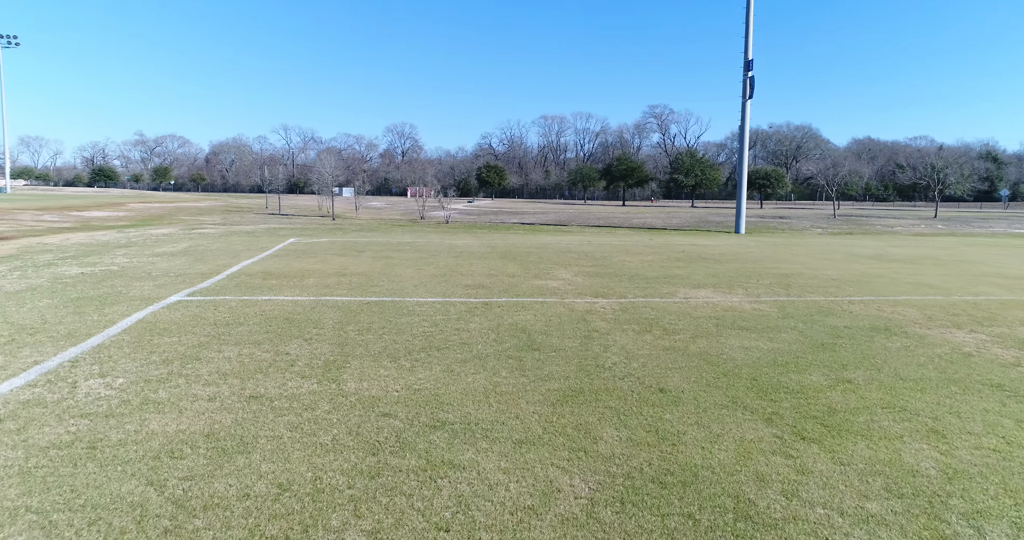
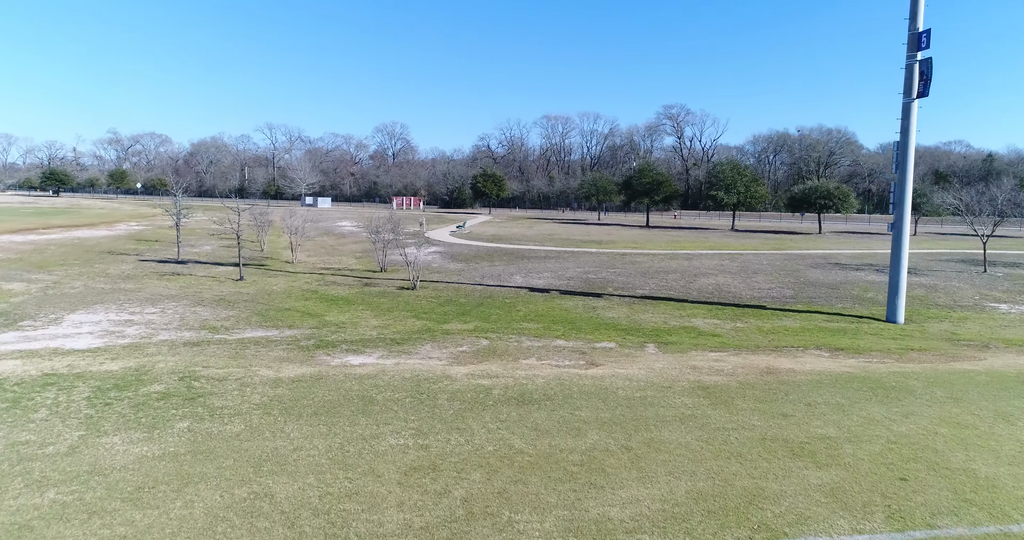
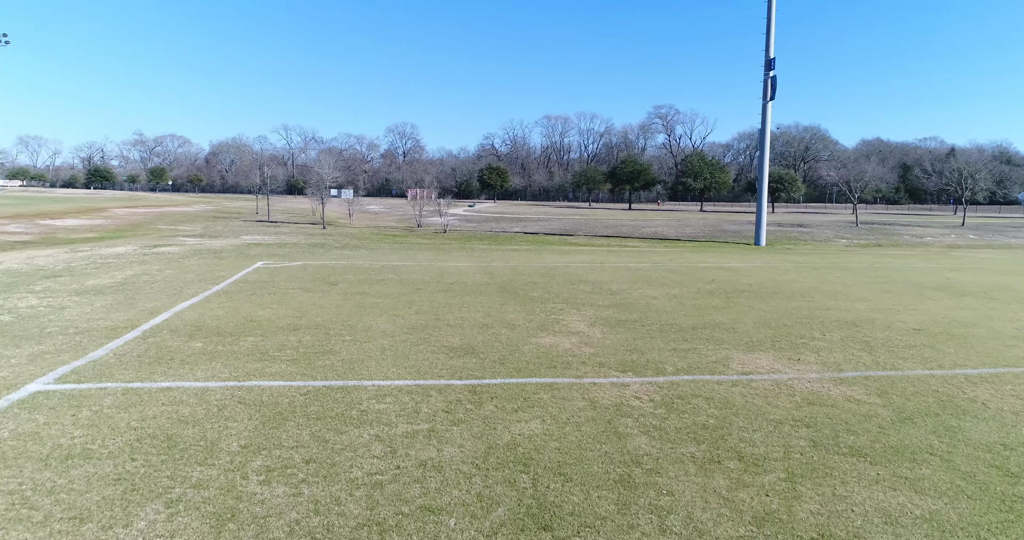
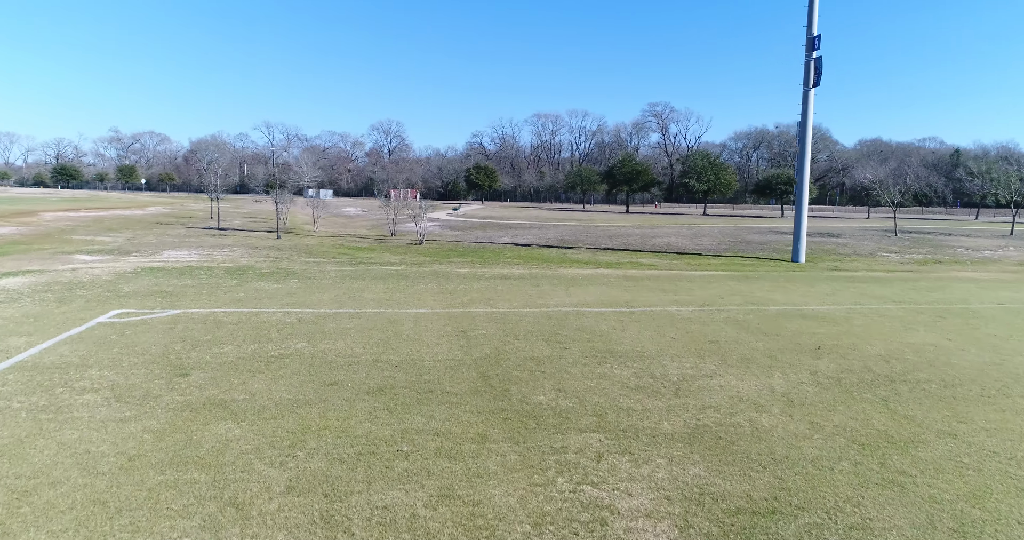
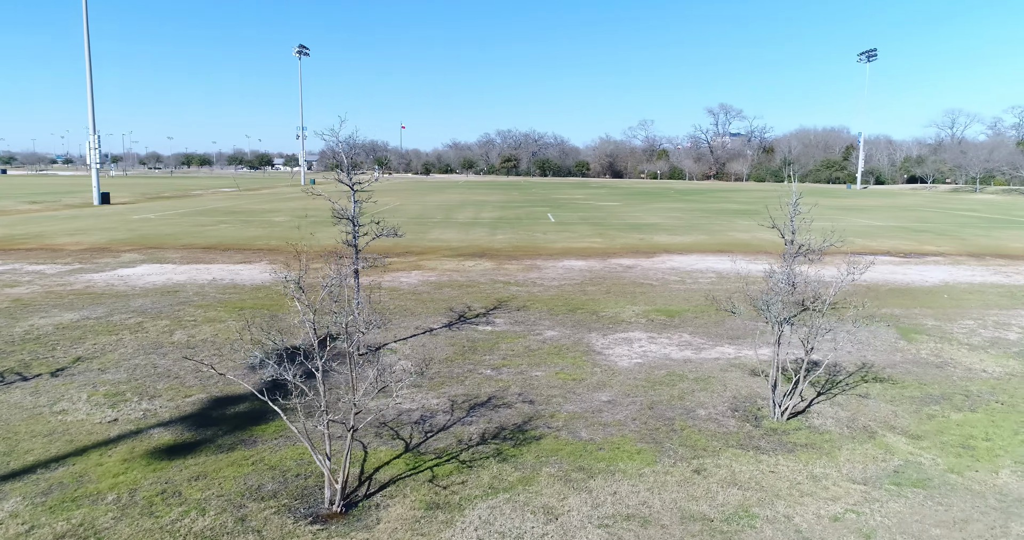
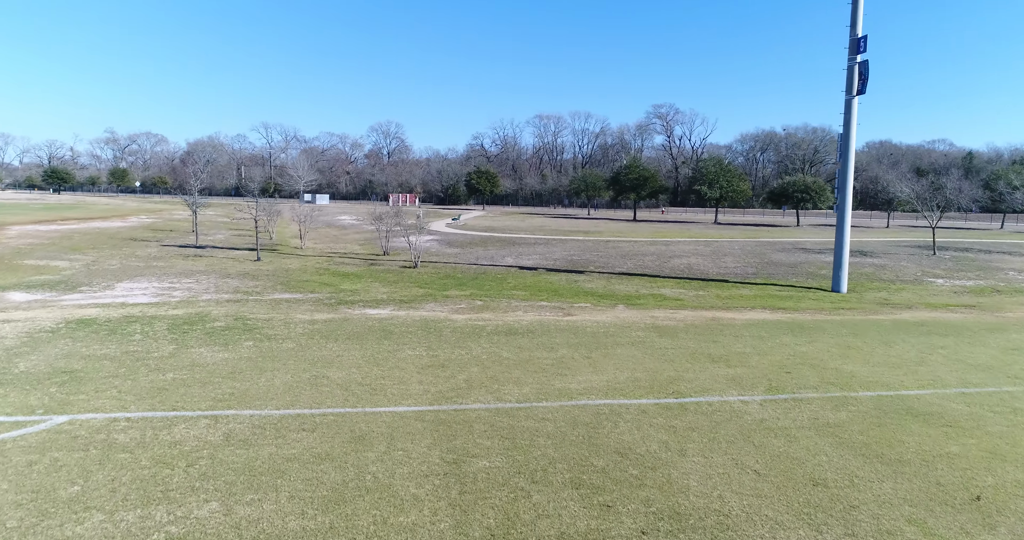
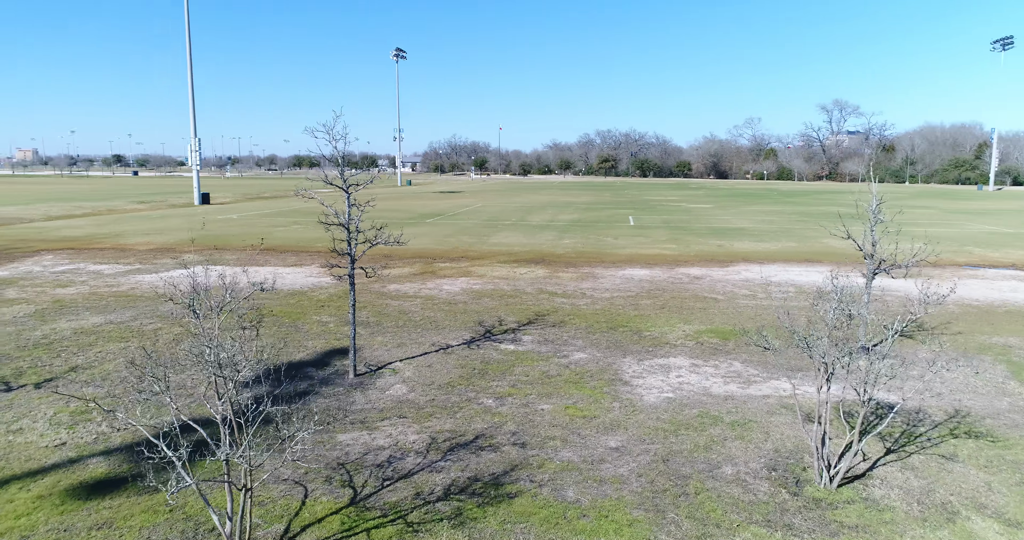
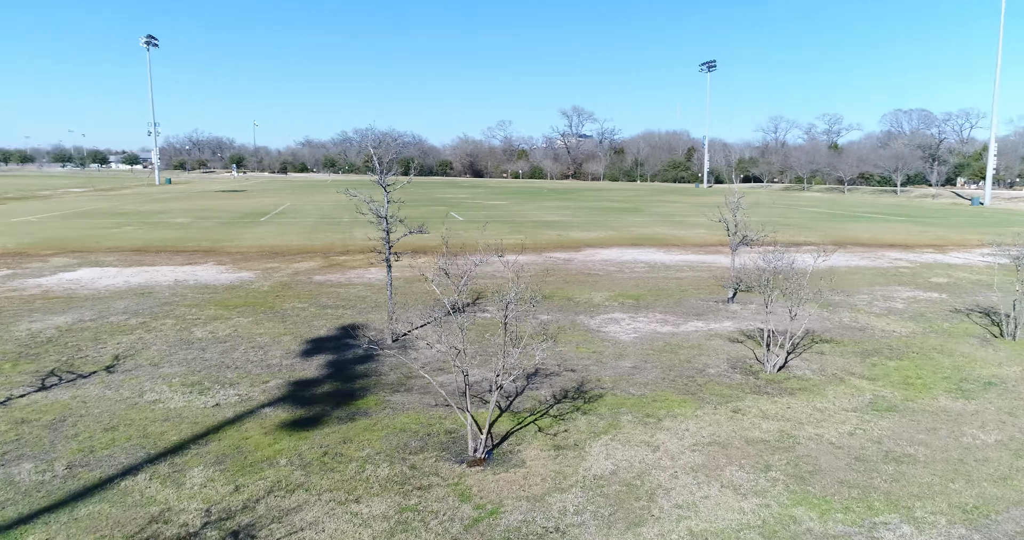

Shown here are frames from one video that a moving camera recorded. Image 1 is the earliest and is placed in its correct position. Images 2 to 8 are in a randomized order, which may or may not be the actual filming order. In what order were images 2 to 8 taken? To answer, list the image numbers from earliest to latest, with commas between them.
3, 4, 6, 2, 8, 5, 7
